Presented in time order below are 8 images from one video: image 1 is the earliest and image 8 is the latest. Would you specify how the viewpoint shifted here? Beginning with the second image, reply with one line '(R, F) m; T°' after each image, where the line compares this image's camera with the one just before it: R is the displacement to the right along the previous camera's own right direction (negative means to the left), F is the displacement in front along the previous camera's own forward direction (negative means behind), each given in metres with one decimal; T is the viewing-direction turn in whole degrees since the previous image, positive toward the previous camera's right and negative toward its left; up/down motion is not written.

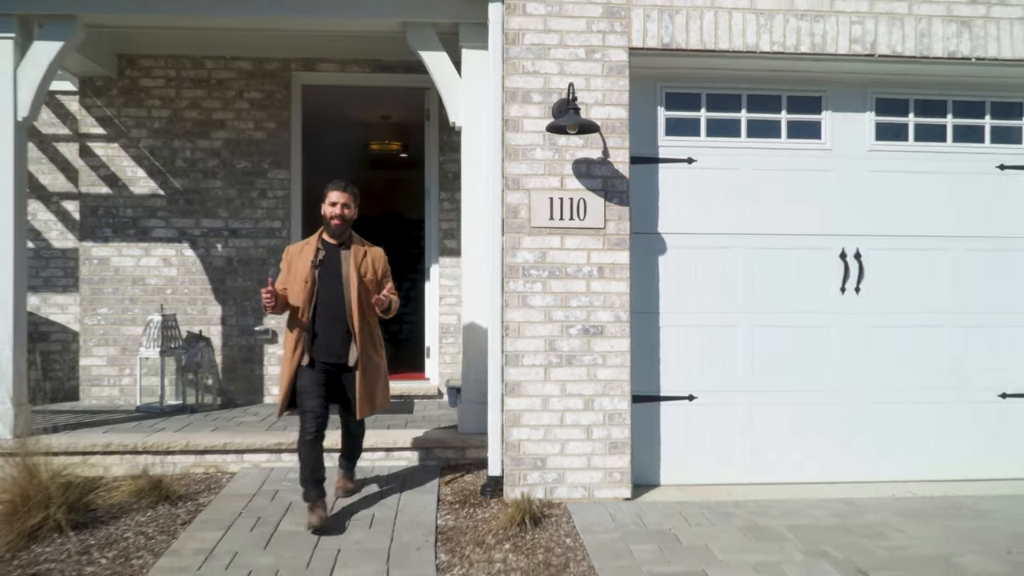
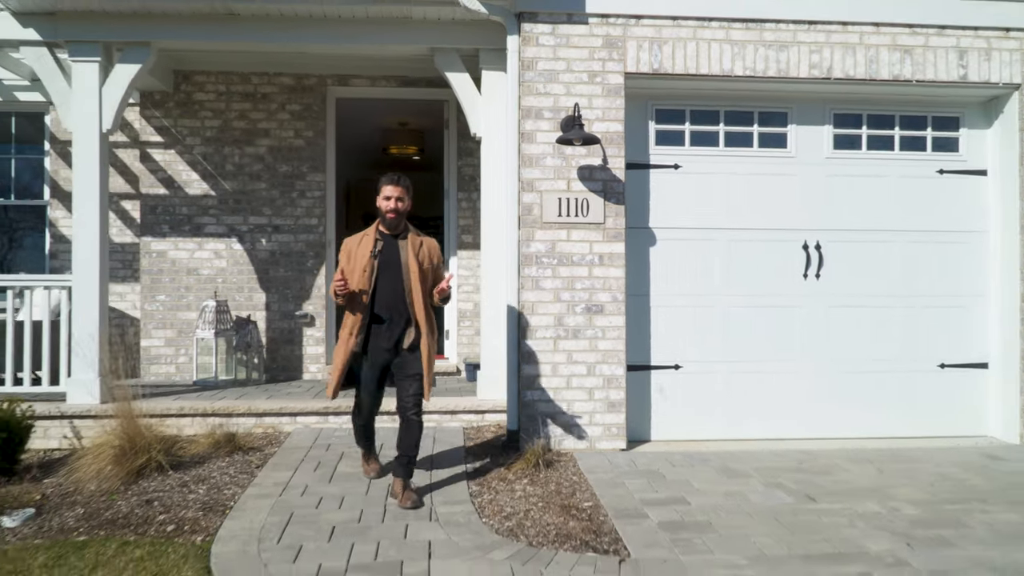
(-0.1, -0.9) m; 0°
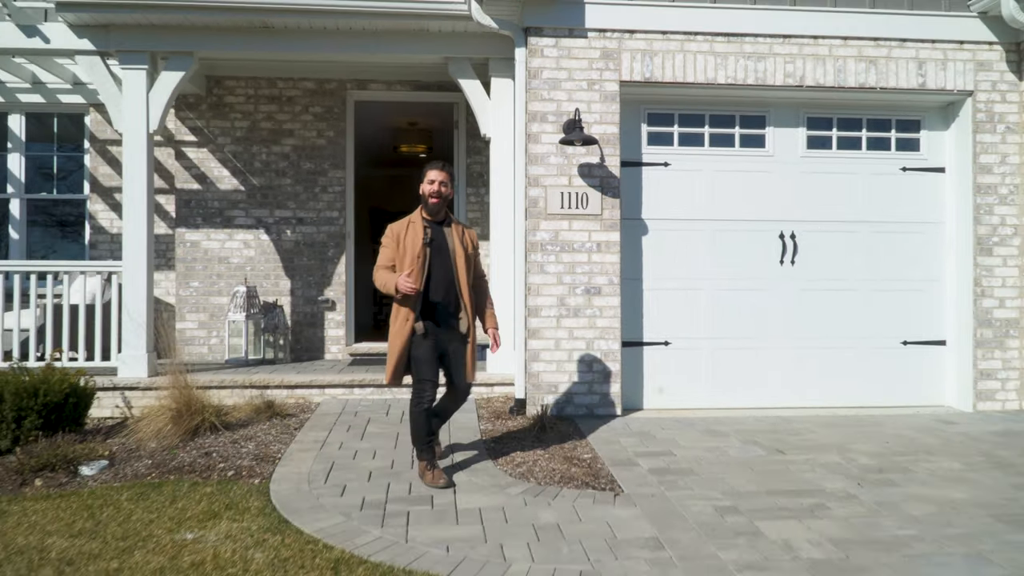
(-0.1, -0.7) m; 0°
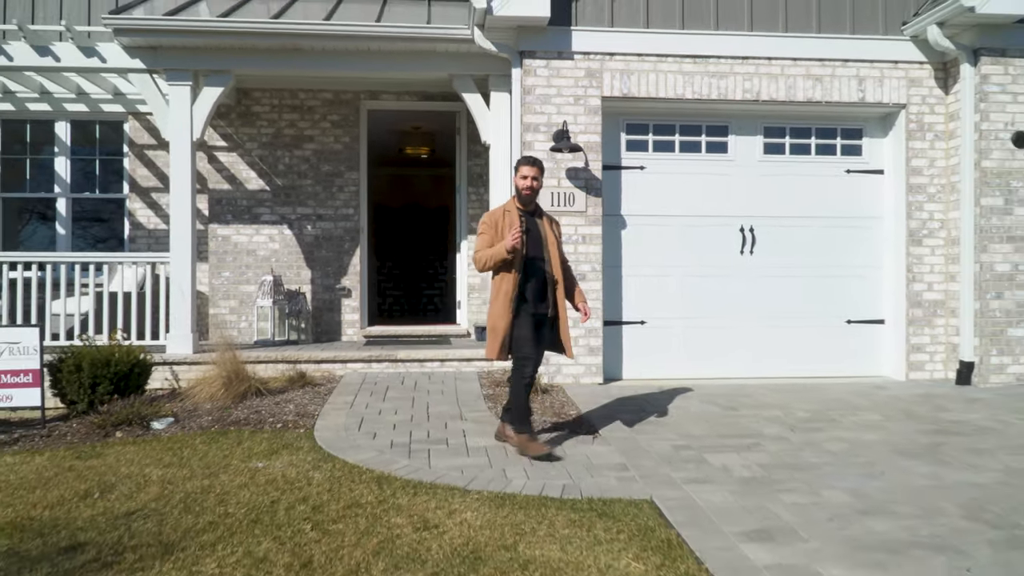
(0.0, -1.0) m; 0°
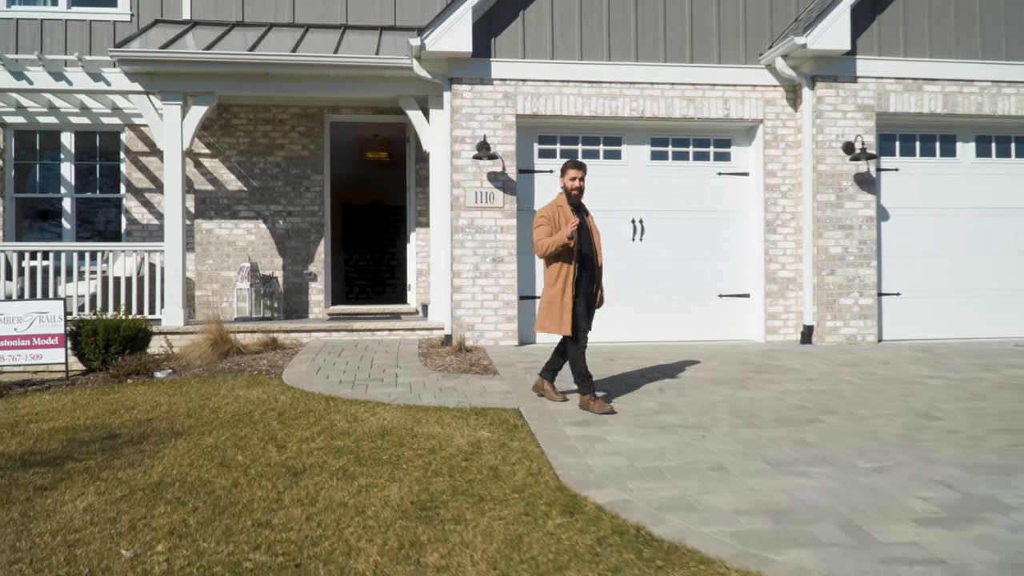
(+0.5, -1.8) m; +1°
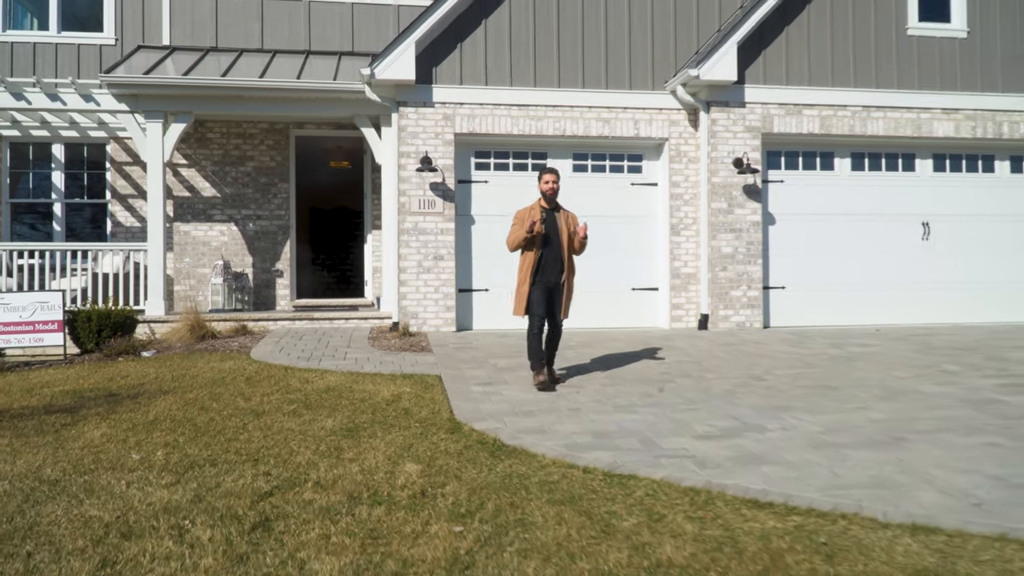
(+0.4, -1.5) m; +2°
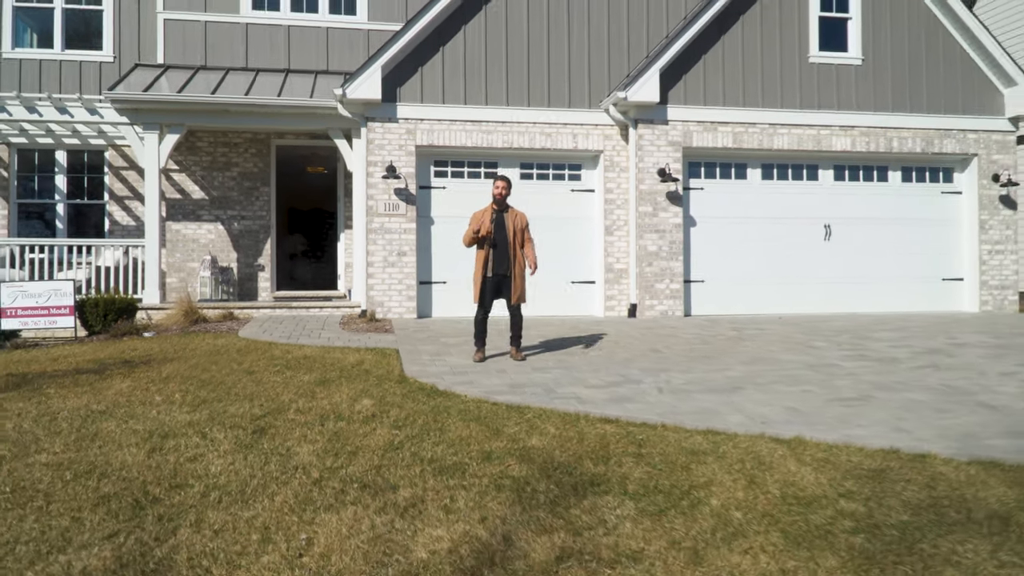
(+0.3, -1.6) m; +1°
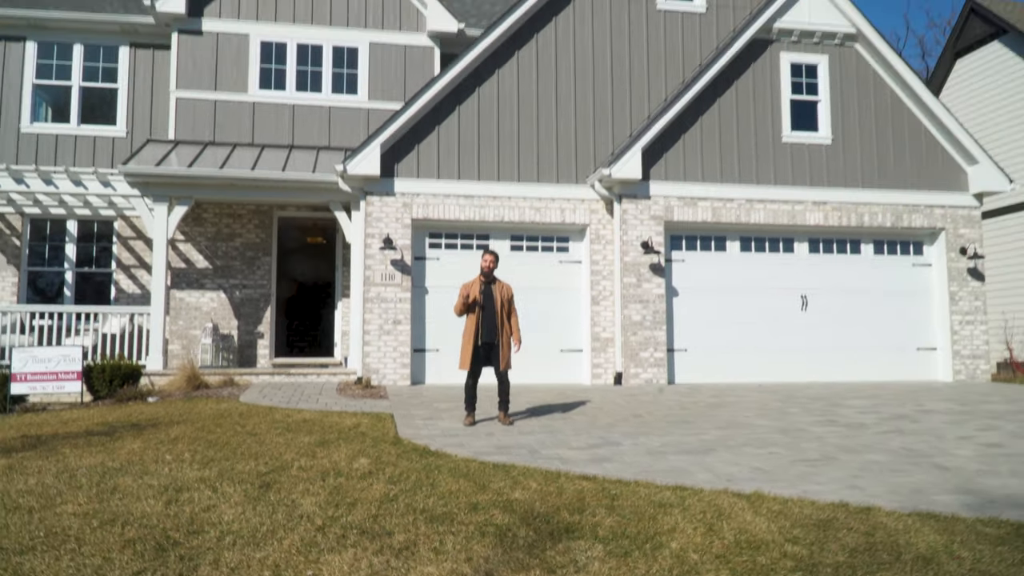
(0.0, -0.5) m; 0°
